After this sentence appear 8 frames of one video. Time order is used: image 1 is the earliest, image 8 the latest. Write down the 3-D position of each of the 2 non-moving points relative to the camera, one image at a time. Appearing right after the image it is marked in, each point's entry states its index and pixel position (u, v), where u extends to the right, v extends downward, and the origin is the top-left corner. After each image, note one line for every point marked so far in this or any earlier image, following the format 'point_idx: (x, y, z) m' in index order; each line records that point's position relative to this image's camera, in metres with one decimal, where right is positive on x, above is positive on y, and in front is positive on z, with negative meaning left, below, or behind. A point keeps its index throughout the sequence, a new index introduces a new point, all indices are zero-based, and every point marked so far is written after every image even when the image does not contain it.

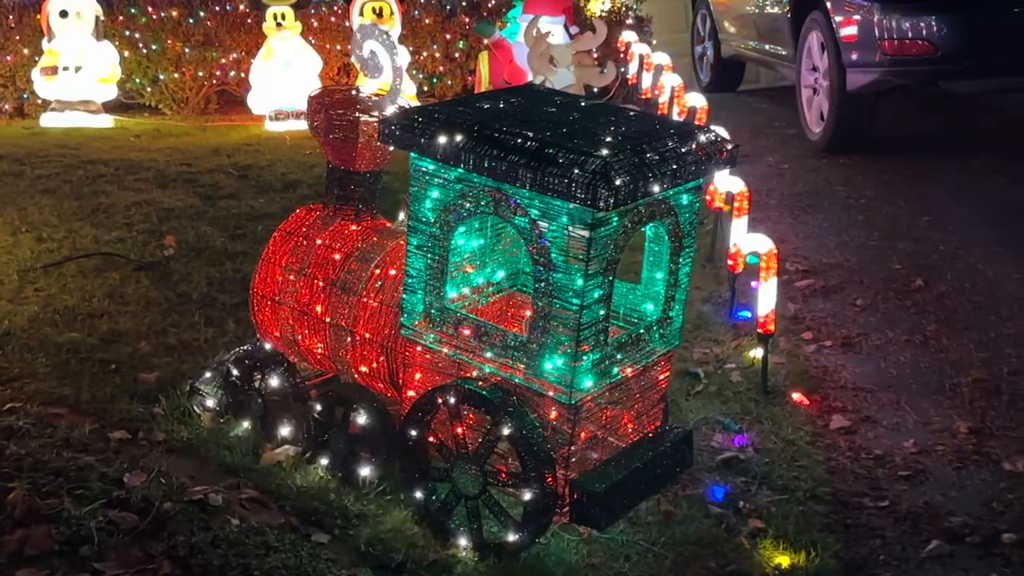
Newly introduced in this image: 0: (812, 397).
0: (+1.1, -0.4, +4.2) m
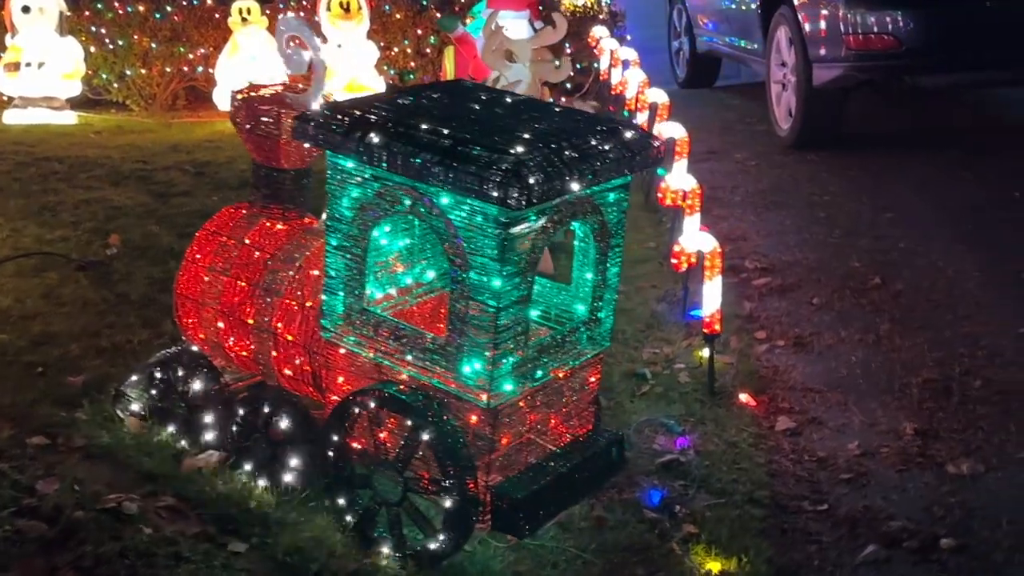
0: (+0.9, -0.4, +4.1) m
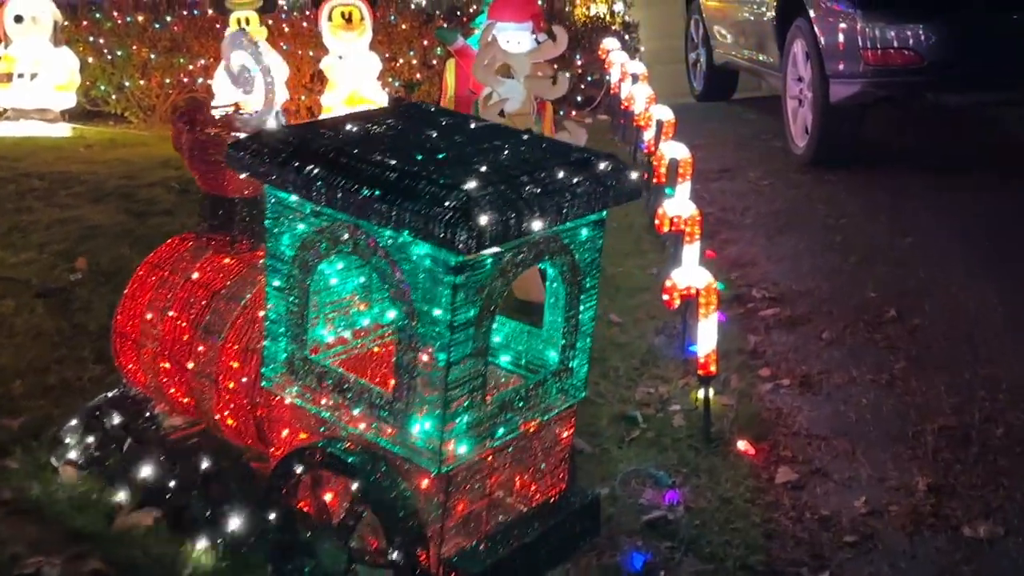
0: (+0.8, -0.5, +3.8) m
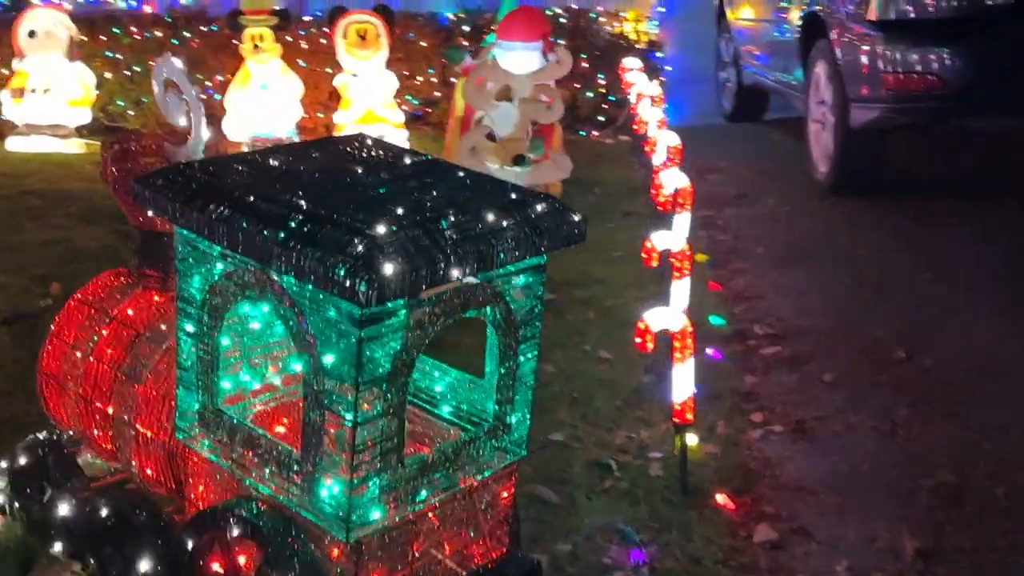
0: (+0.7, -0.6, +3.5) m
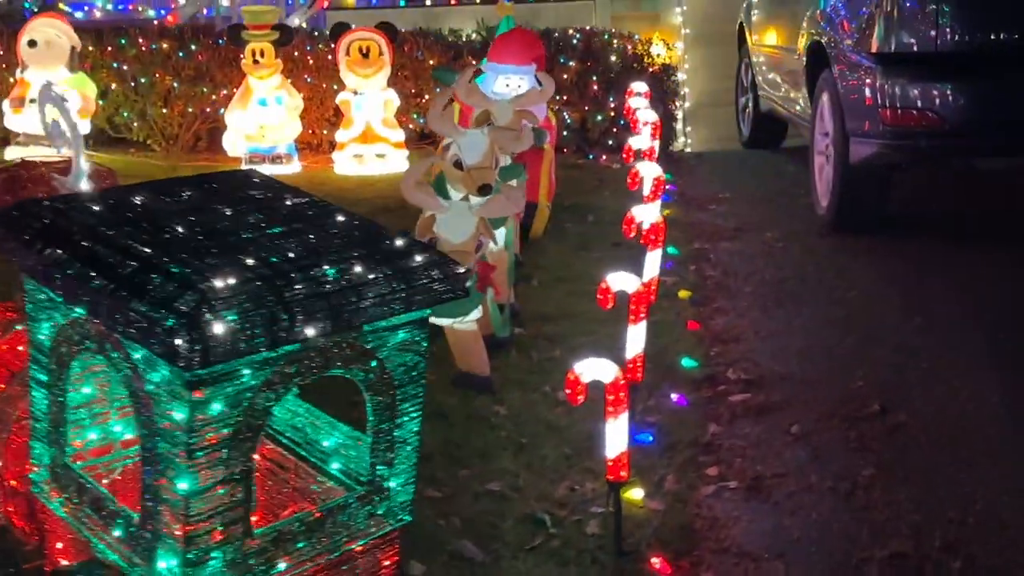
0: (+0.5, -0.8, +3.3) m
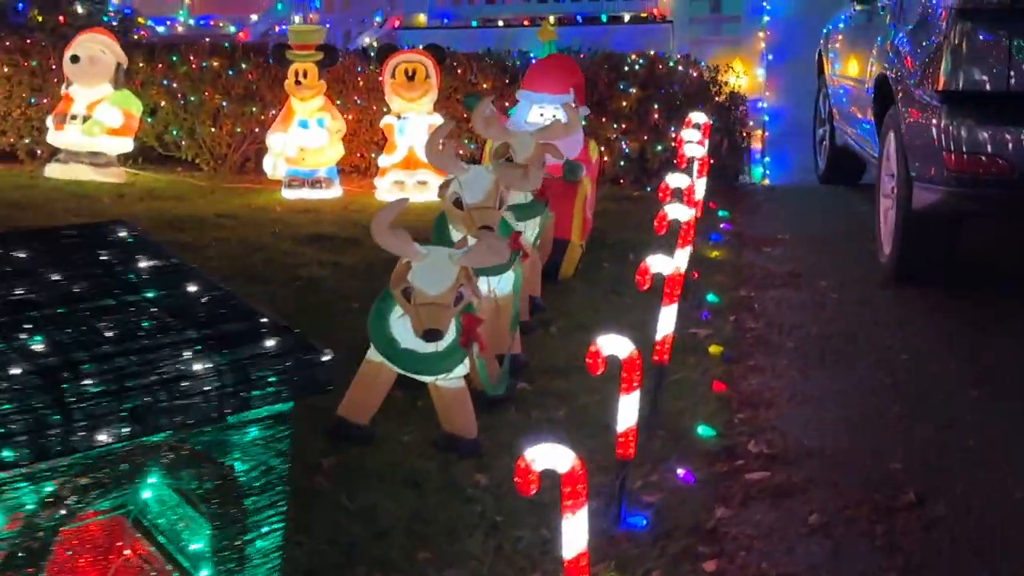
0: (+0.3, -1.0, +2.9) m
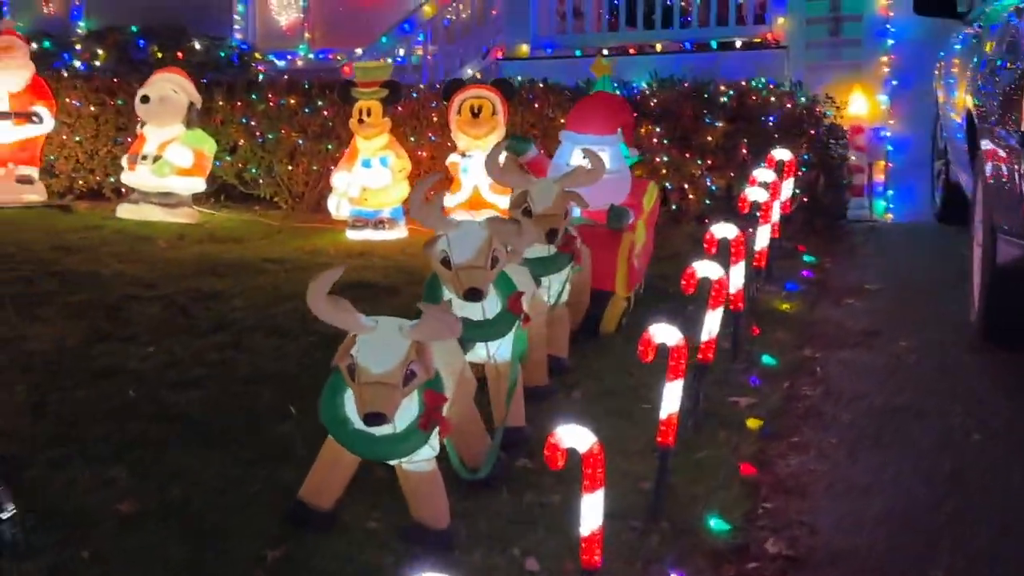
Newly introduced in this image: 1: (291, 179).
0: (+0.1, -1.2, +2.4) m
1: (-1.6, +0.8, +8.6) m
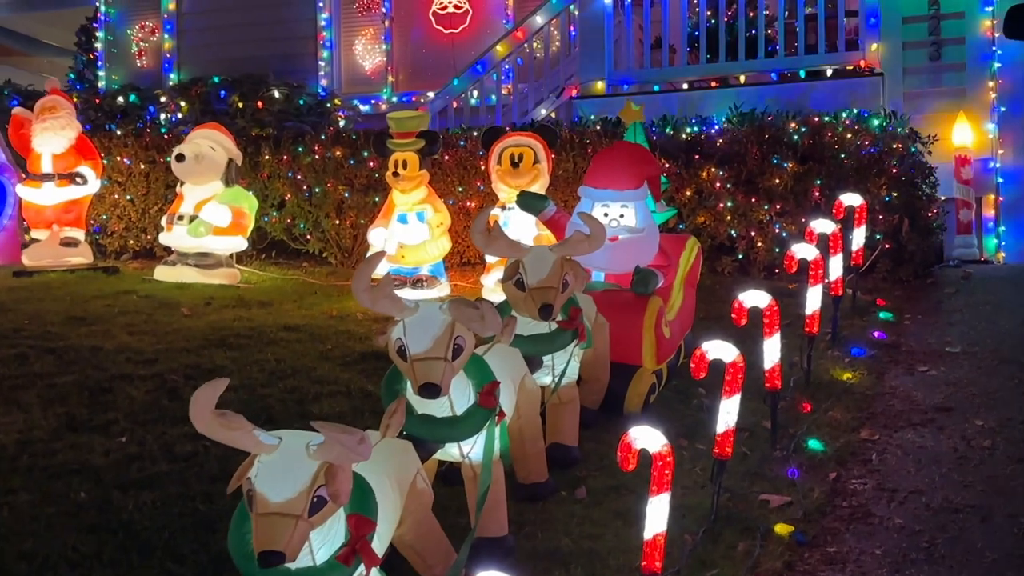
0: (-0.2, -1.4, +1.8) m
1: (-1.2, +0.4, +8.2) m
